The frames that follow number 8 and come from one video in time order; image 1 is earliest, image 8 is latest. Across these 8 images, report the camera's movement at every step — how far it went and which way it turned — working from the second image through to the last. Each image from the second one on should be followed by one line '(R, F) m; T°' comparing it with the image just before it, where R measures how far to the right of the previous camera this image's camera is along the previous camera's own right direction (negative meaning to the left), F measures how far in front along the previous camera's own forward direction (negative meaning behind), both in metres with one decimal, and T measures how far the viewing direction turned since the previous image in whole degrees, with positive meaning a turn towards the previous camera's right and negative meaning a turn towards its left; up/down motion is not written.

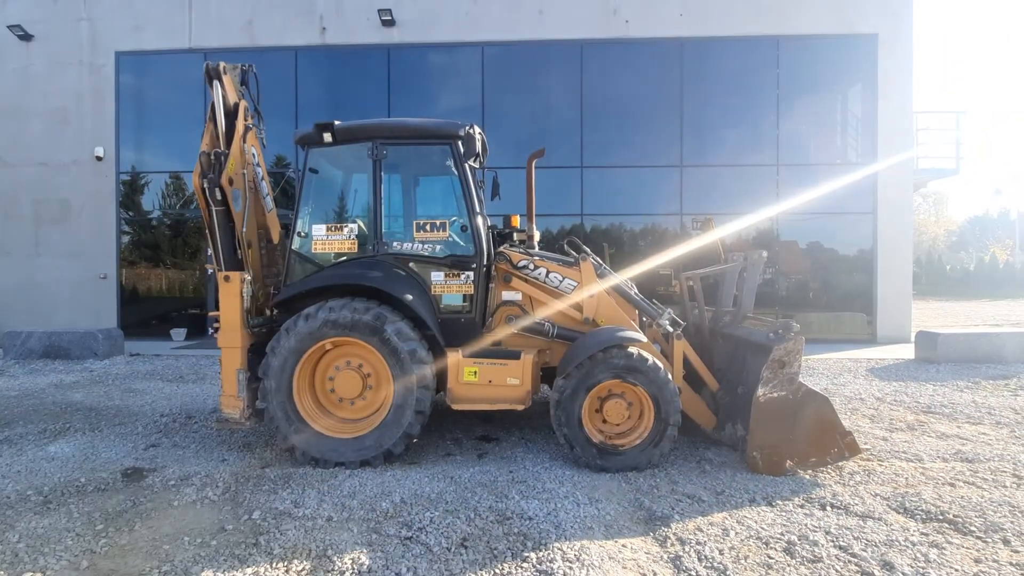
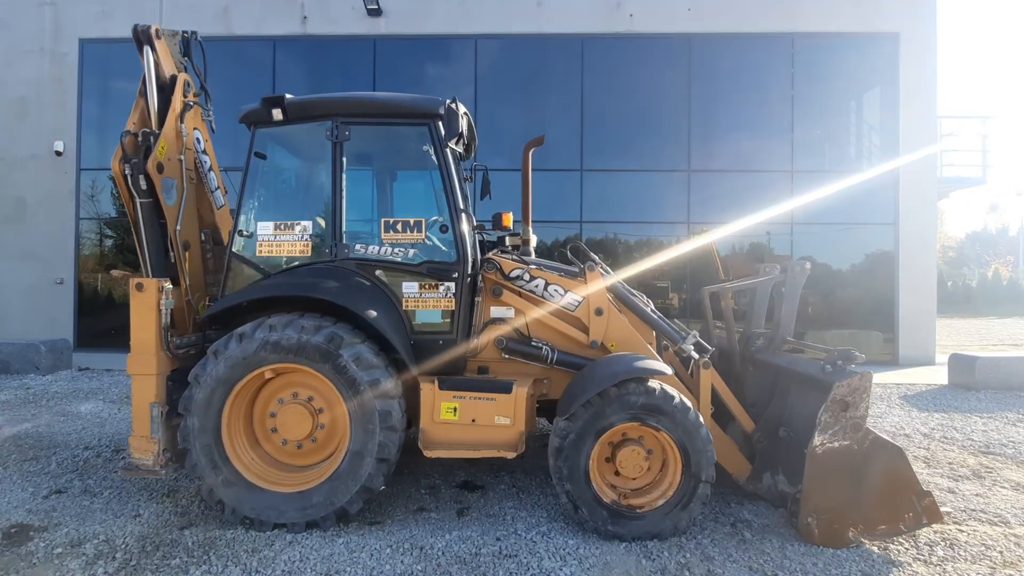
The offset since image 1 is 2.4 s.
(0.0, +0.9) m; +1°
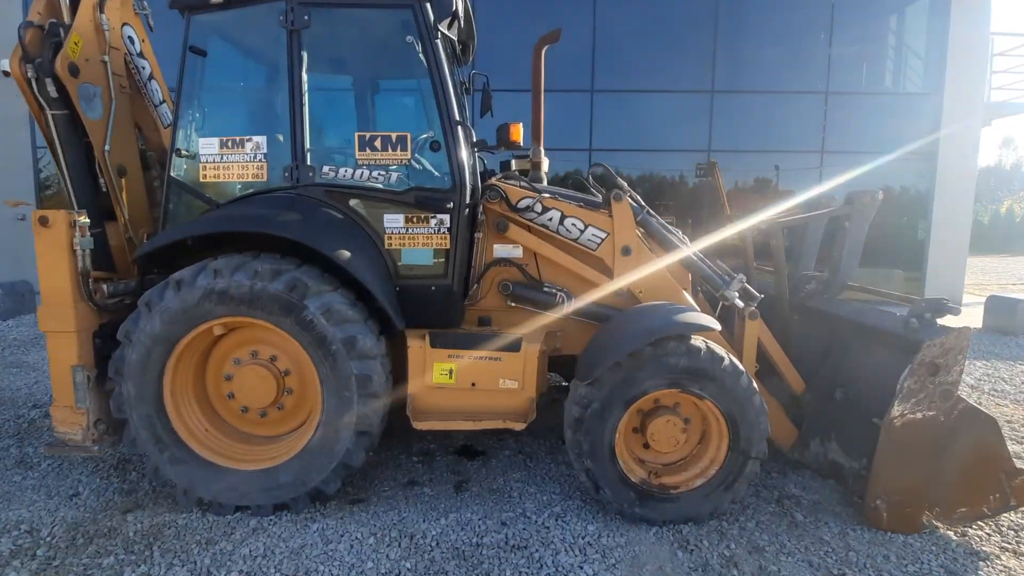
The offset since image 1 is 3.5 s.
(-0.1, +0.7) m; 0°
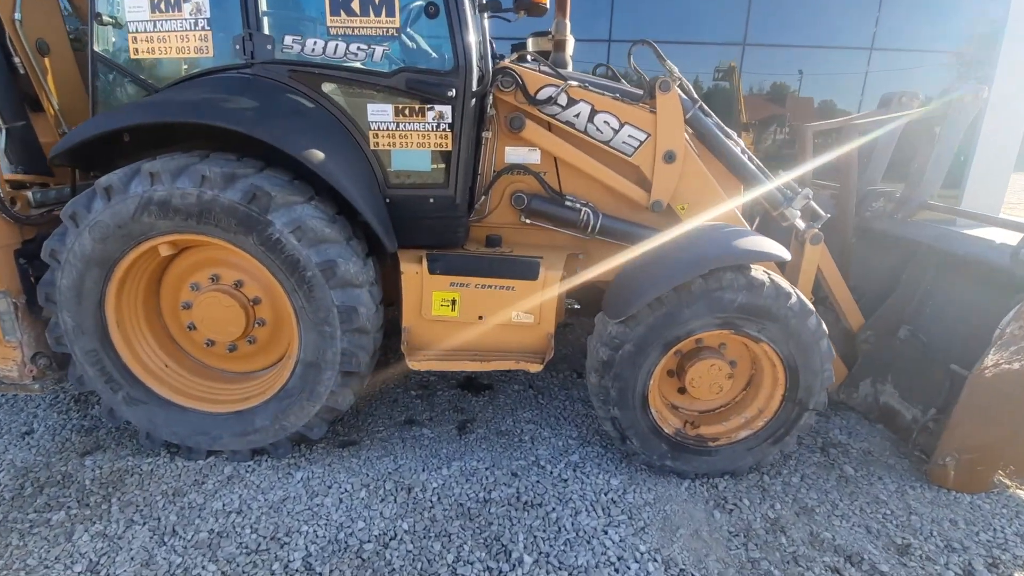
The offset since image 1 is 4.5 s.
(-0.1, +0.5) m; 0°
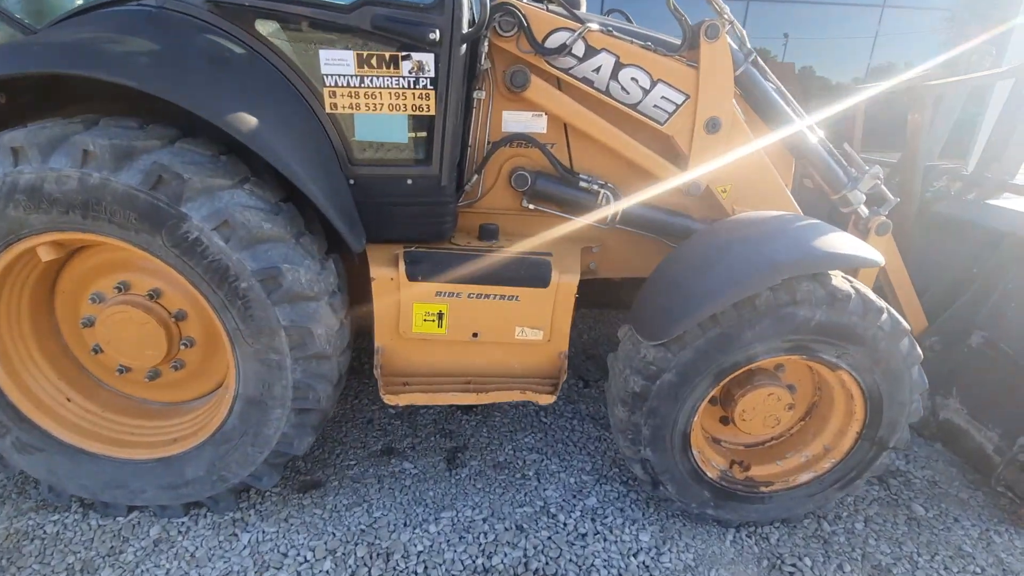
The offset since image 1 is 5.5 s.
(-0.1, +0.5) m; +2°
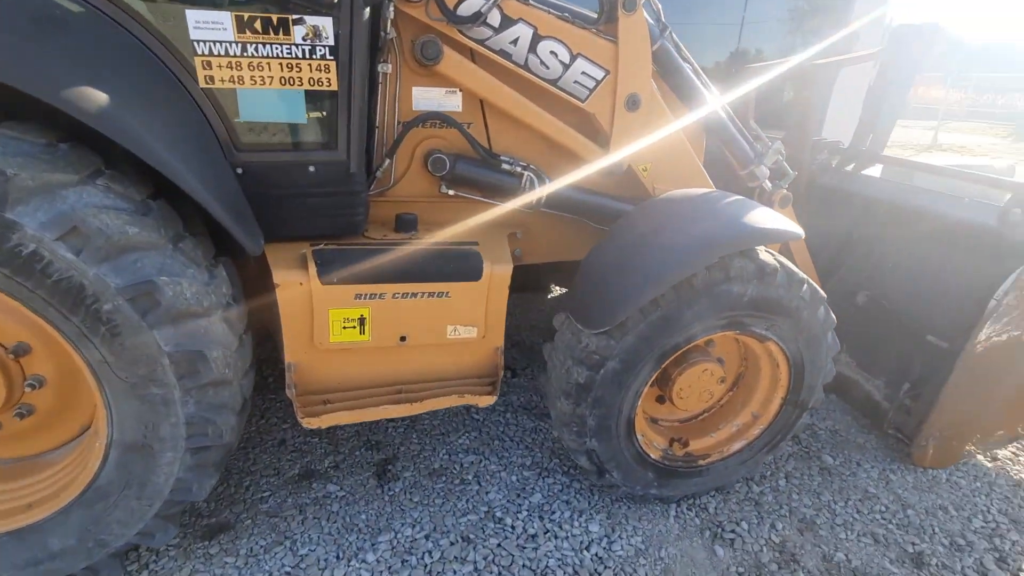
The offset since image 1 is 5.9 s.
(-0.1, +0.2) m; +11°
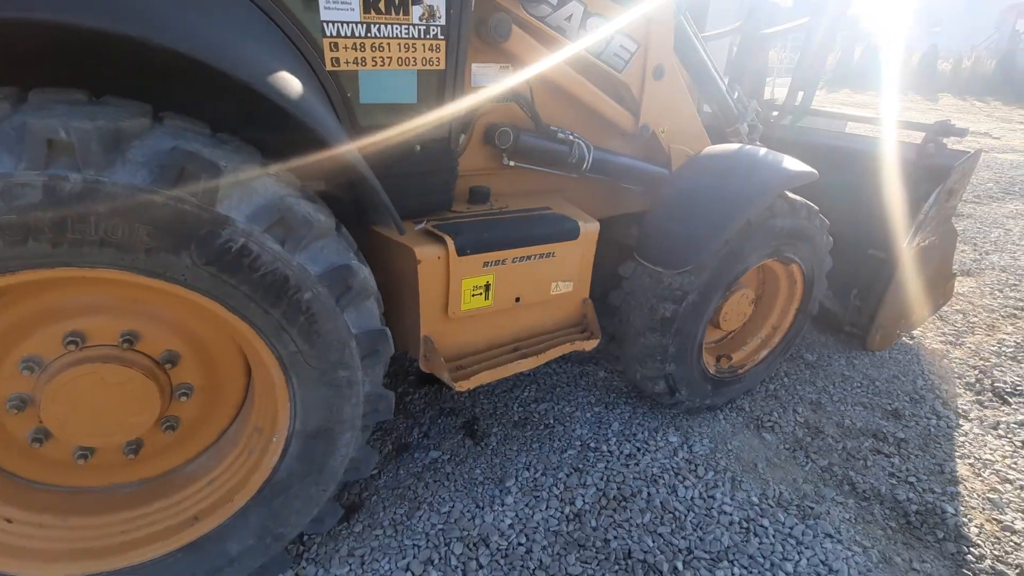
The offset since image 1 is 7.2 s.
(-0.8, -0.1) m; +13°
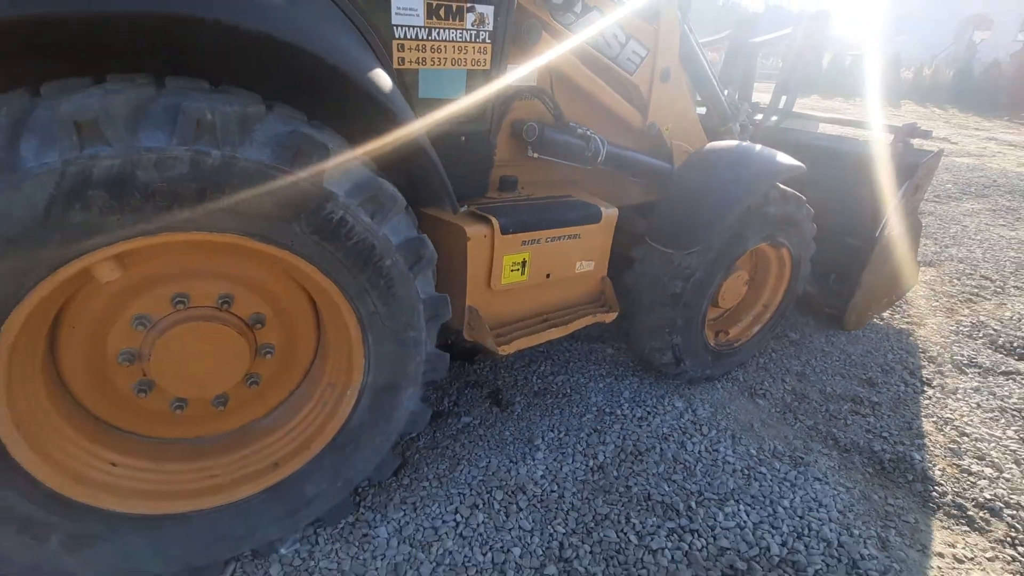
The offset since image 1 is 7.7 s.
(-0.2, -0.2) m; +3°
